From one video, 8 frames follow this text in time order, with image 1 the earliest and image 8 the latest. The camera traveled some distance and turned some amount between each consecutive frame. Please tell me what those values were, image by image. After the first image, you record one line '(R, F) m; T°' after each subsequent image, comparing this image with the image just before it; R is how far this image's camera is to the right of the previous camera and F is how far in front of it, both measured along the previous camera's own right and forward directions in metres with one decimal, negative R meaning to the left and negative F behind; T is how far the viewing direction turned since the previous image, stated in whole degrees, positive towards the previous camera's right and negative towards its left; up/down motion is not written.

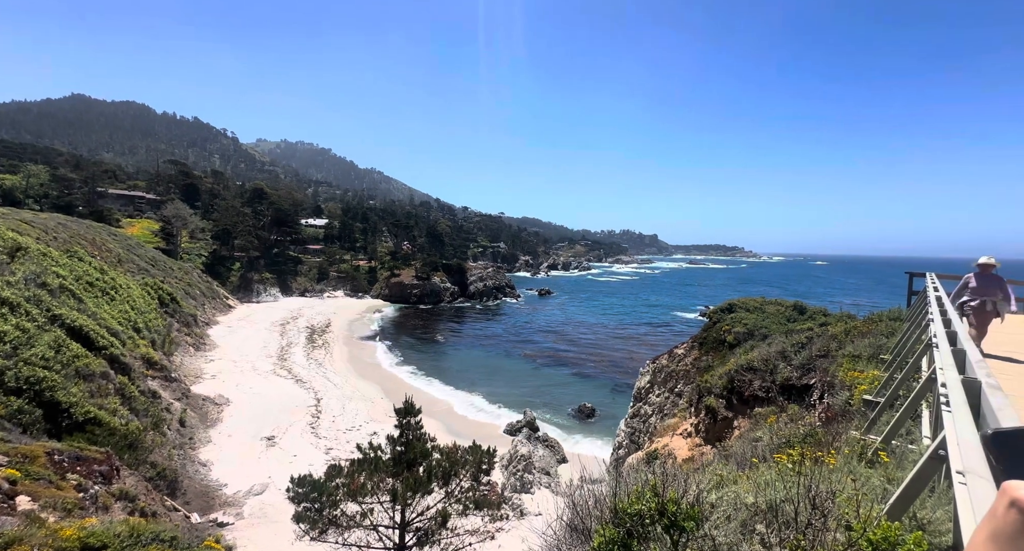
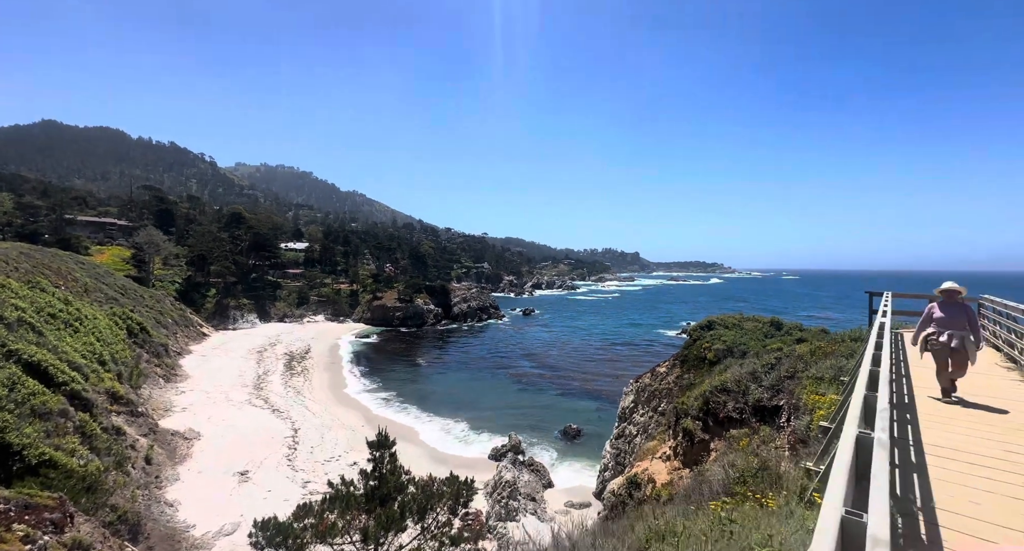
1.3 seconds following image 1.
(+0.1, +0.1) m; +2°
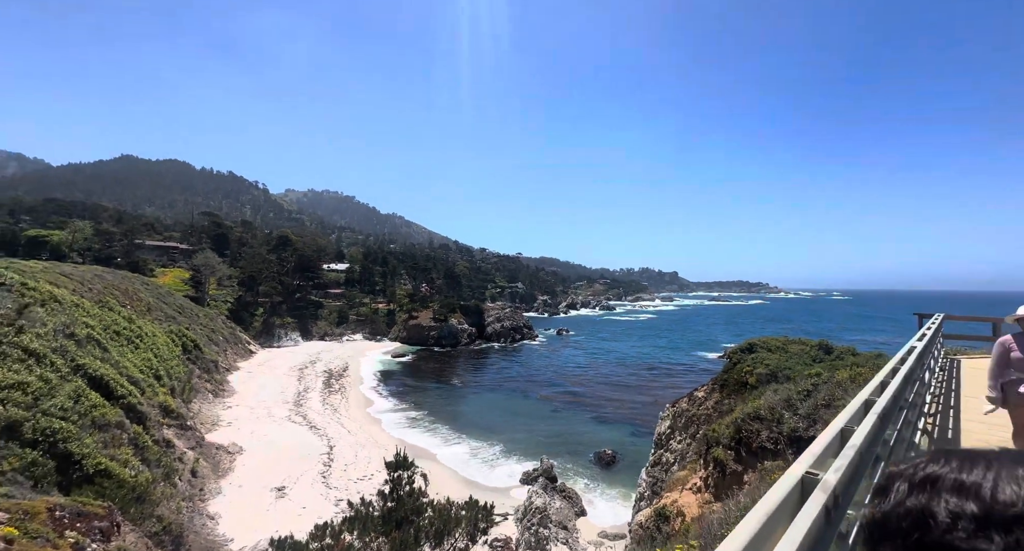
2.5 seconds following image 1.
(+0.3, -0.2) m; -5°
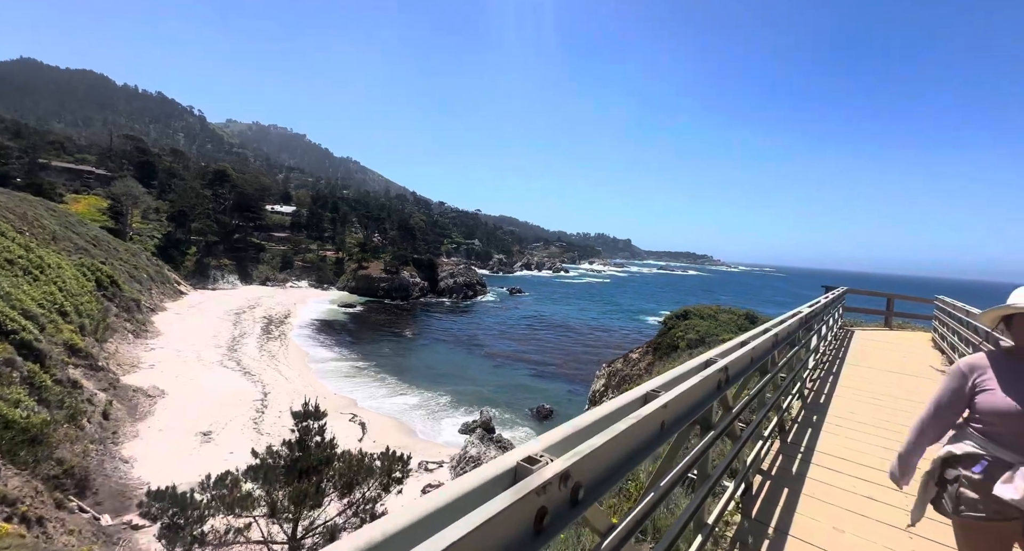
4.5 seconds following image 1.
(+0.4, +0.2) m; +5°
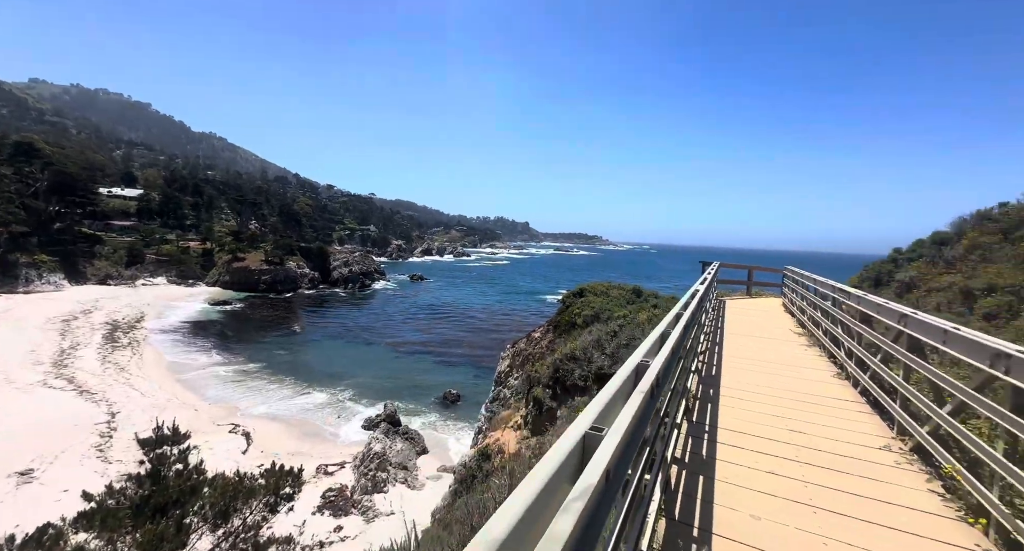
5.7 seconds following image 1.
(0.0, +0.6) m; +12°
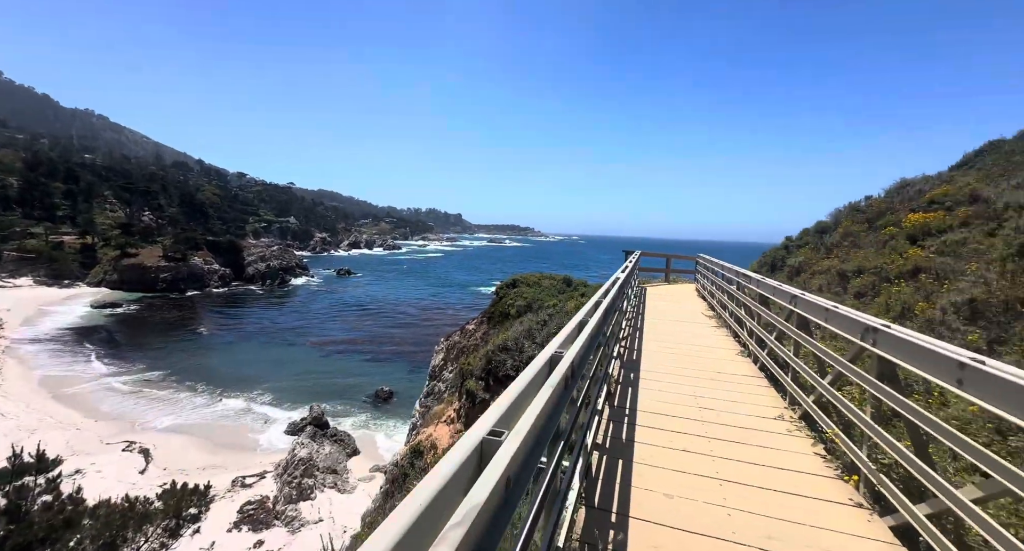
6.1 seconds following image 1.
(+0.1, +0.1) m; +8°
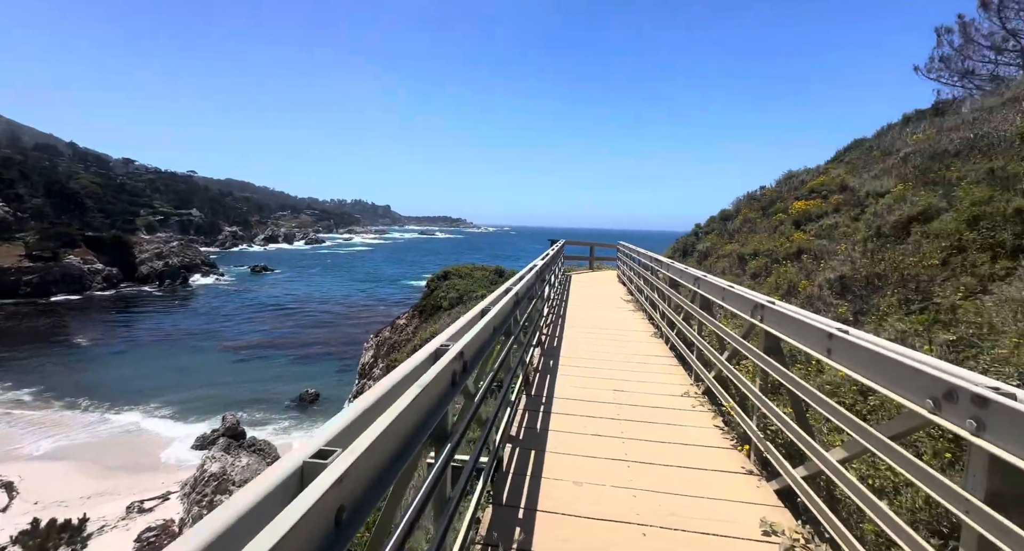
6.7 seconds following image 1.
(+0.2, +0.1) m; +8°
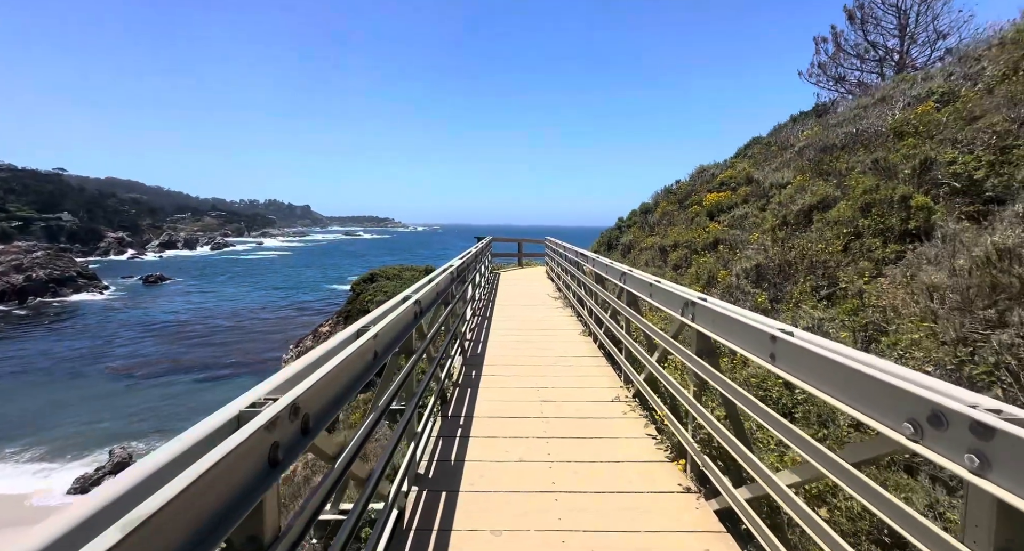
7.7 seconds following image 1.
(+0.2, +0.5) m; +8°
